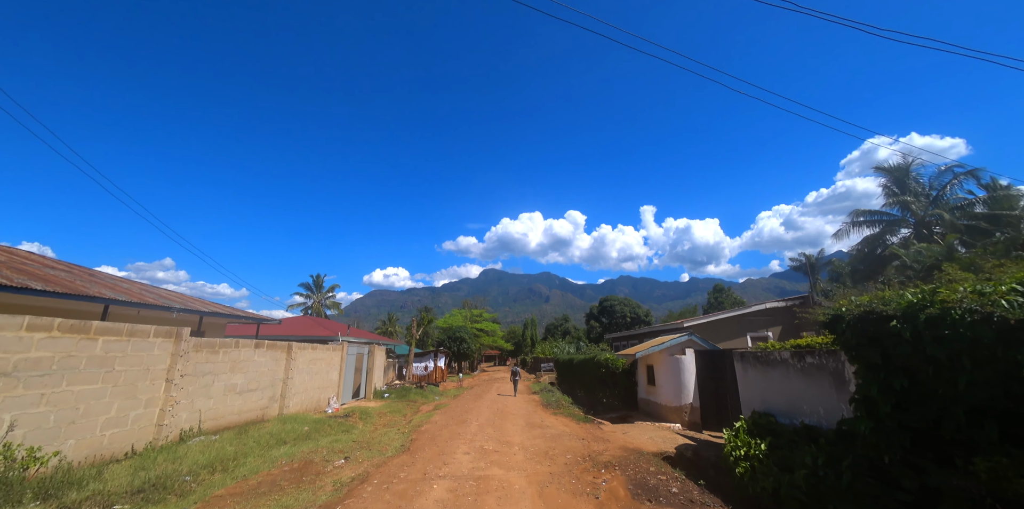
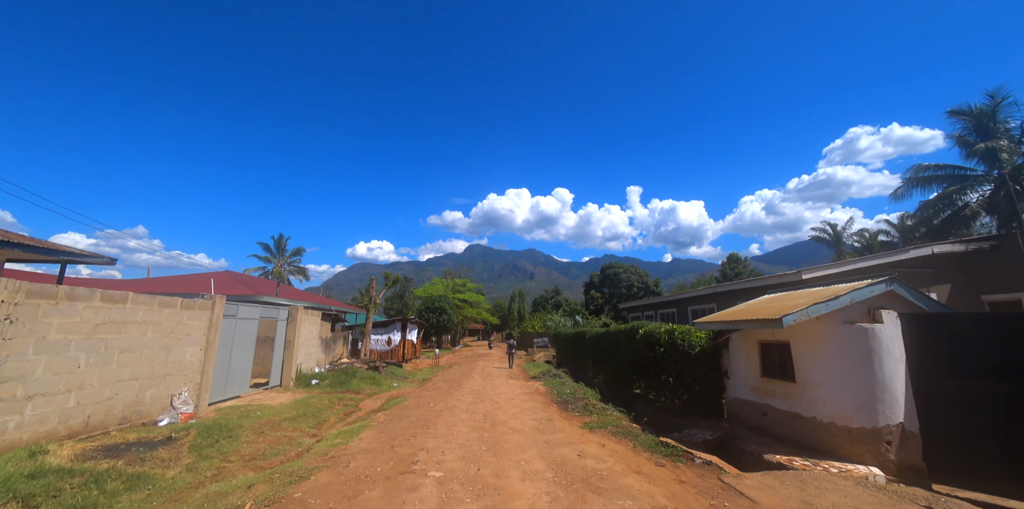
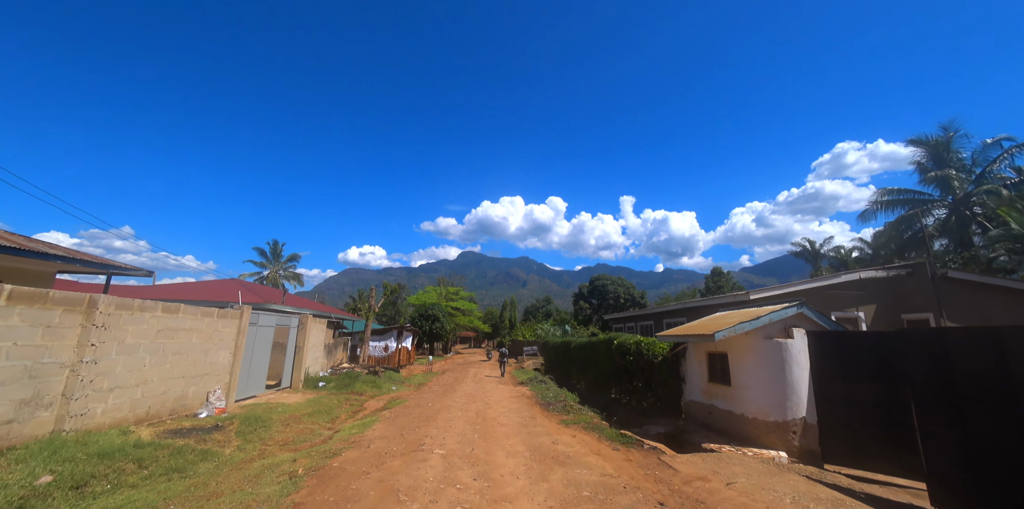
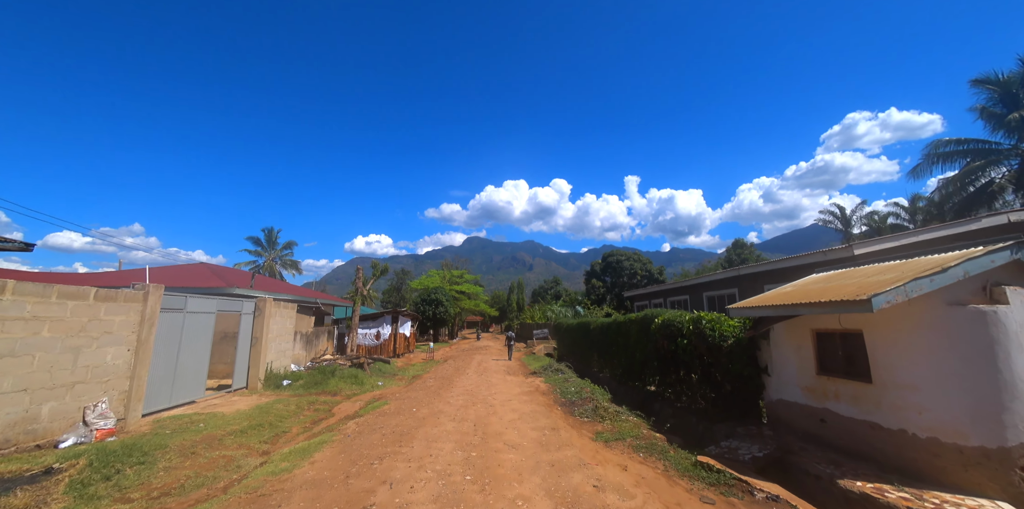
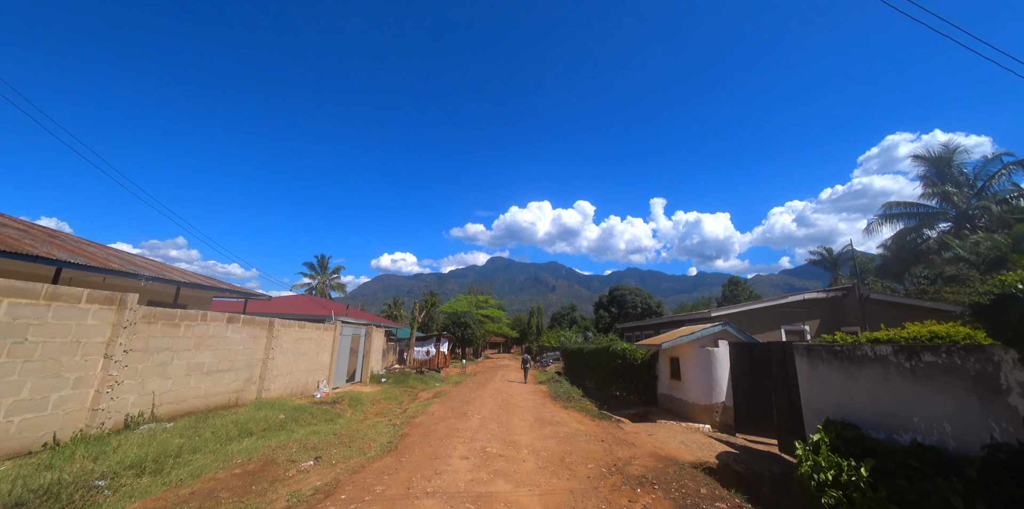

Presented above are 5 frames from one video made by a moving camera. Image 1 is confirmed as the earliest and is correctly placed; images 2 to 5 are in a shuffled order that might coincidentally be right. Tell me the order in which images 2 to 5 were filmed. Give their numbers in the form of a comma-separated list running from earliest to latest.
5, 3, 2, 4
